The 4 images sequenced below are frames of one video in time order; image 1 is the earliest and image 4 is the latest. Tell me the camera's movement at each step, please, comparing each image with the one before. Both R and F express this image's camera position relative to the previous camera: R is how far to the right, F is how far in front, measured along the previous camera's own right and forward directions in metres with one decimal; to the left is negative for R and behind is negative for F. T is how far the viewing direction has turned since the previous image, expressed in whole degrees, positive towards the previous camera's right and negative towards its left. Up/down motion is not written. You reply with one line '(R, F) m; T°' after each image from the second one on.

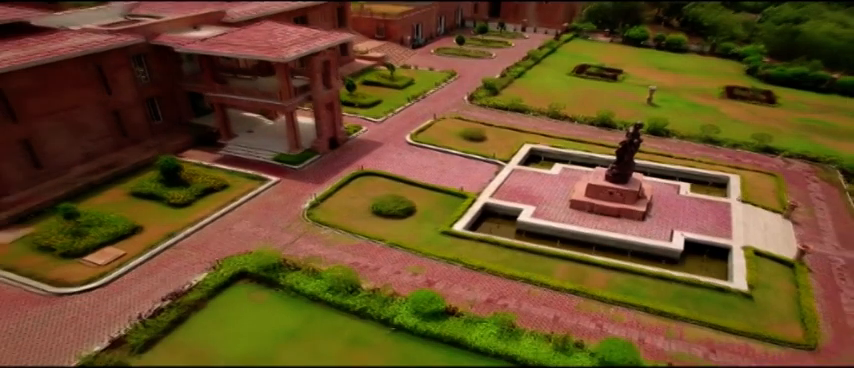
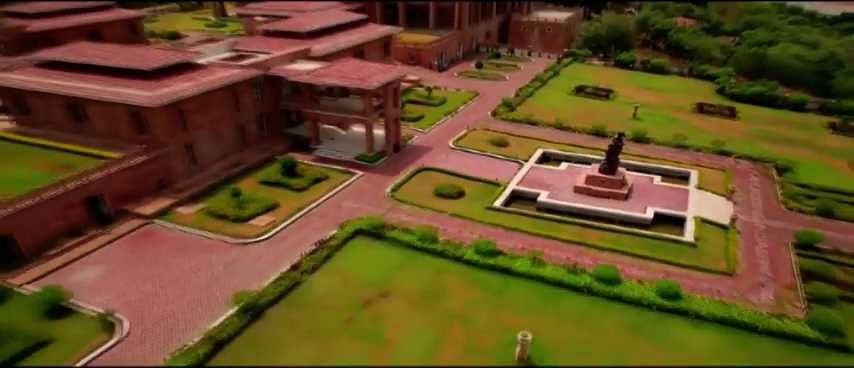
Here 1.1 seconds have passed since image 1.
(-1.7, -6.5) m; 0°
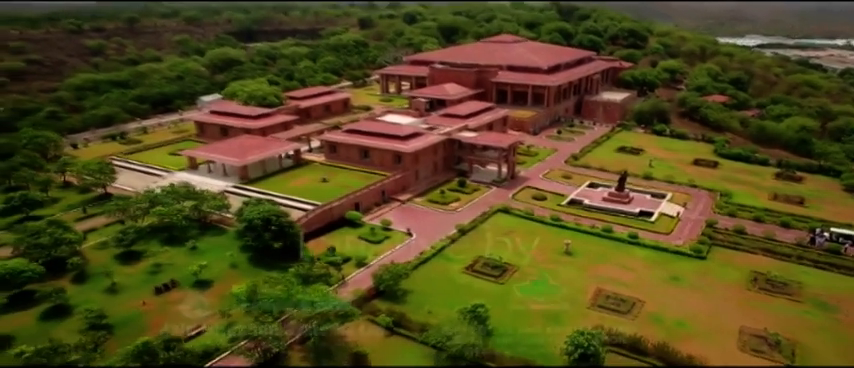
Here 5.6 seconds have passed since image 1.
(-1.2, -24.1) m; -8°
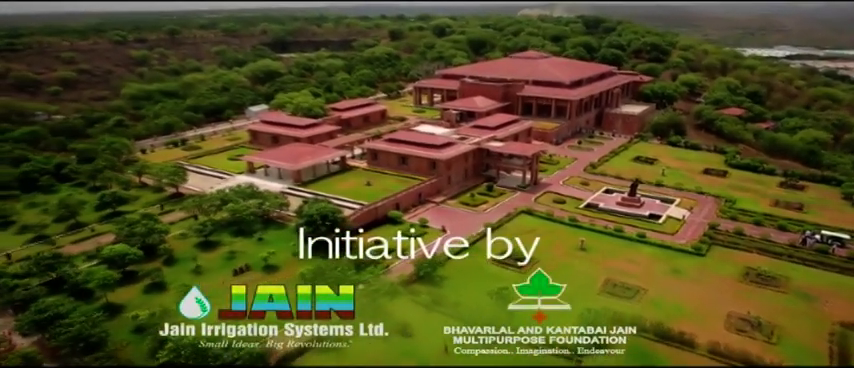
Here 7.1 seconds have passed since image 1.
(-0.5, -5.7) m; -2°
